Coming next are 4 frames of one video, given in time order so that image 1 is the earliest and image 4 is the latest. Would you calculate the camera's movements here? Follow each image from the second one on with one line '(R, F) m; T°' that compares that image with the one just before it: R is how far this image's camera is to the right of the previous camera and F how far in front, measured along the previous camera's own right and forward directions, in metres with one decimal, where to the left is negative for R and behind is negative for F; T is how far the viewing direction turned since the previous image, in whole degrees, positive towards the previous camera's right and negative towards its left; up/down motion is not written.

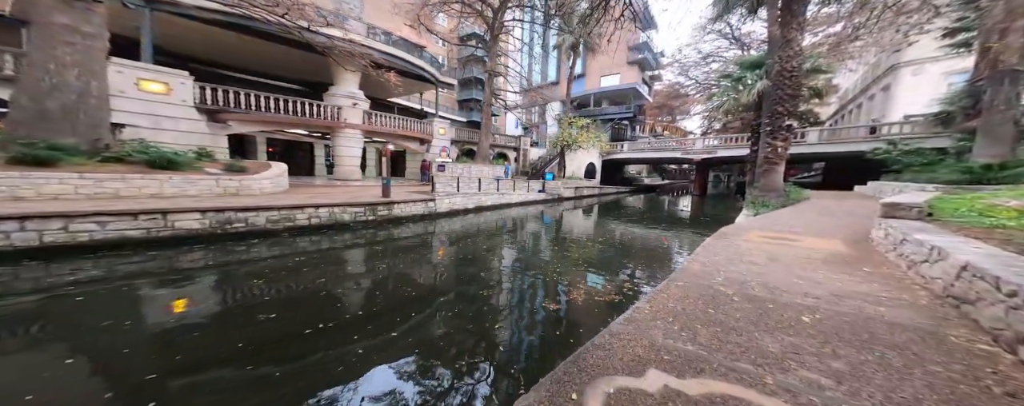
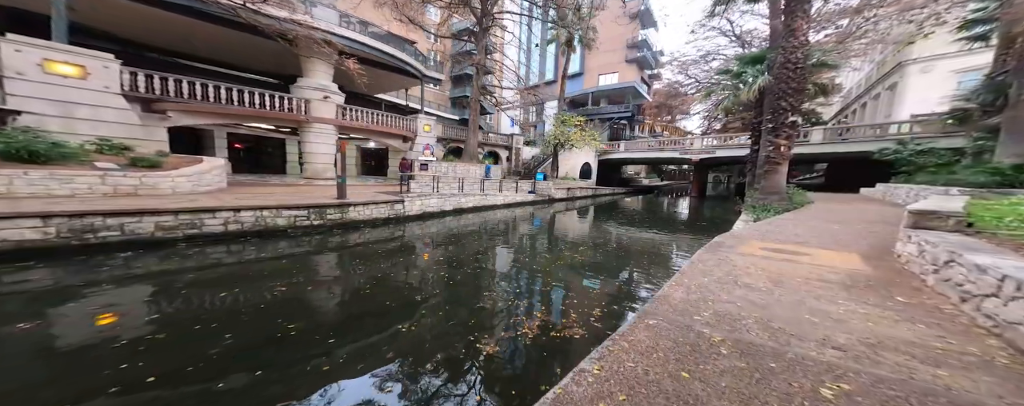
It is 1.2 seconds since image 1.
(+0.7, +0.8) m; 0°
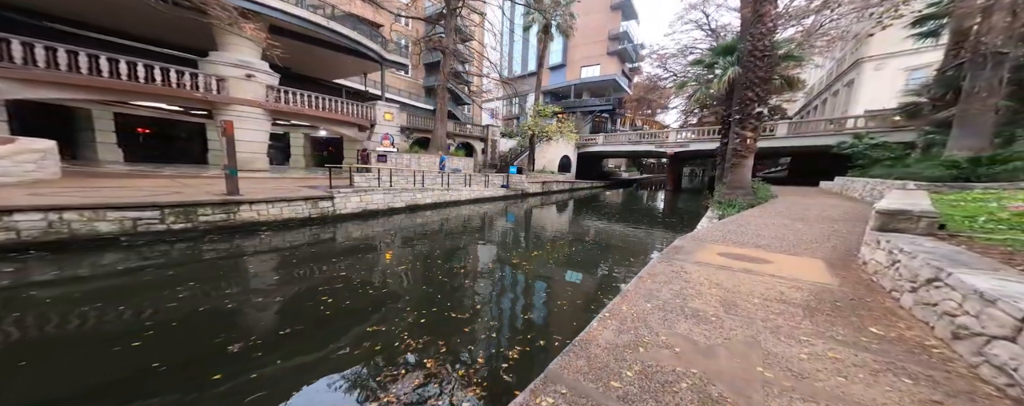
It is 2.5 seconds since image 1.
(+0.9, +0.8) m; +4°
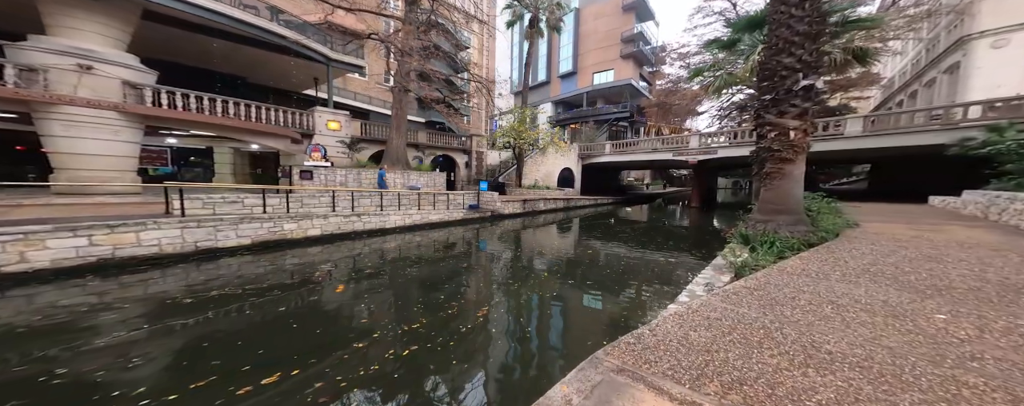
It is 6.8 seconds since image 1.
(+2.8, +3.0) m; -7°
